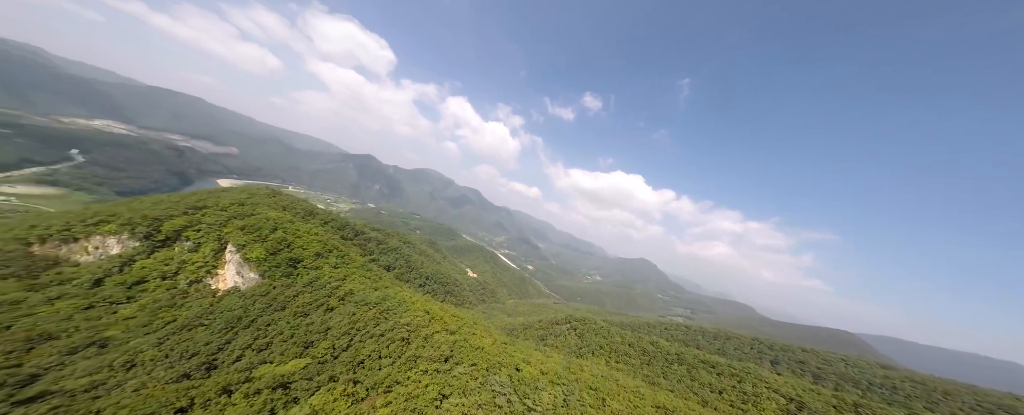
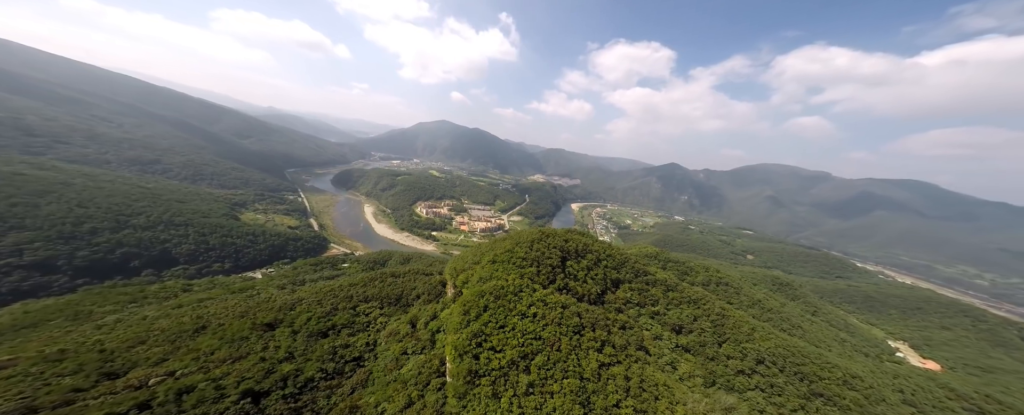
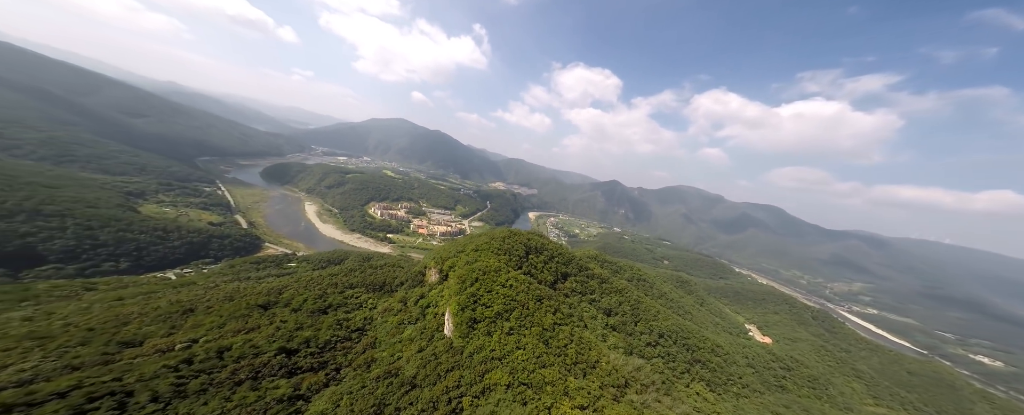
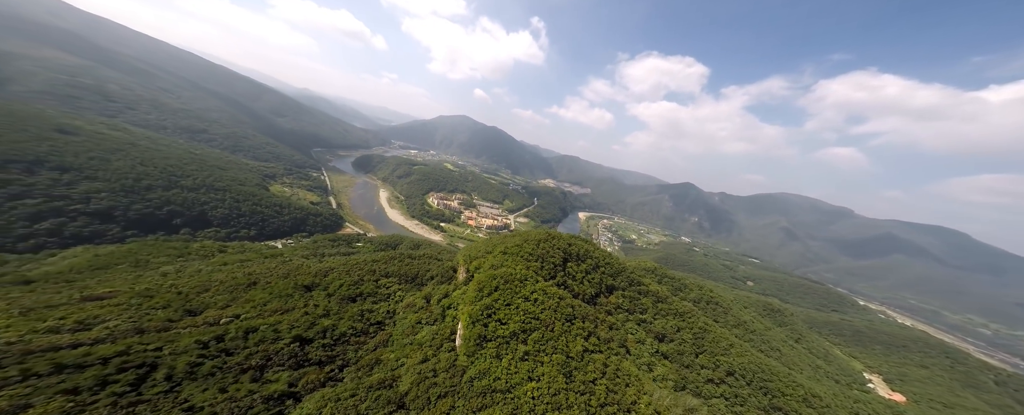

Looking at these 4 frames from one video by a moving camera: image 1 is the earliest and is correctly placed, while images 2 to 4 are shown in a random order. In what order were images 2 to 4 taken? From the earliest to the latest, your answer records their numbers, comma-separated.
3, 4, 2
